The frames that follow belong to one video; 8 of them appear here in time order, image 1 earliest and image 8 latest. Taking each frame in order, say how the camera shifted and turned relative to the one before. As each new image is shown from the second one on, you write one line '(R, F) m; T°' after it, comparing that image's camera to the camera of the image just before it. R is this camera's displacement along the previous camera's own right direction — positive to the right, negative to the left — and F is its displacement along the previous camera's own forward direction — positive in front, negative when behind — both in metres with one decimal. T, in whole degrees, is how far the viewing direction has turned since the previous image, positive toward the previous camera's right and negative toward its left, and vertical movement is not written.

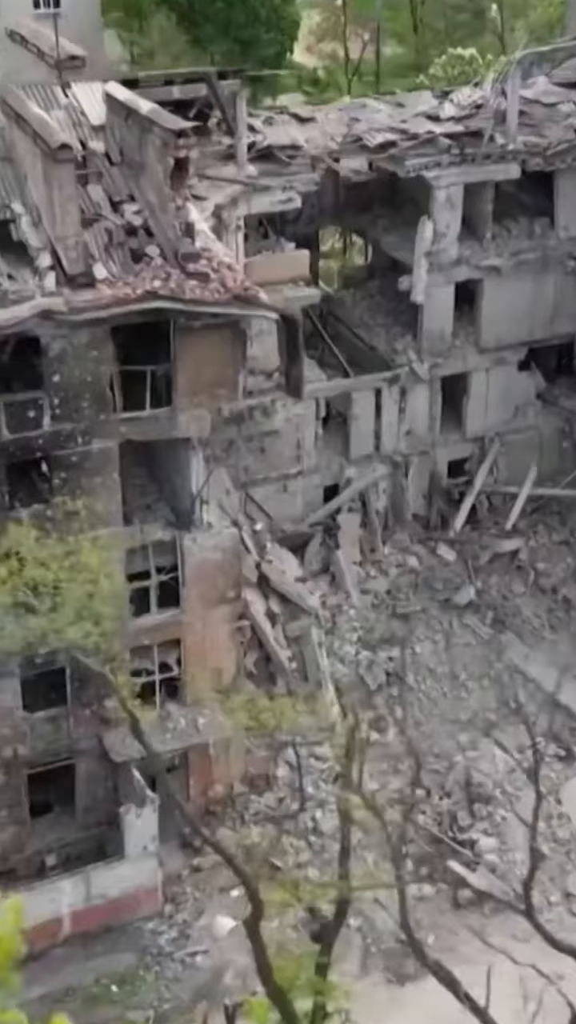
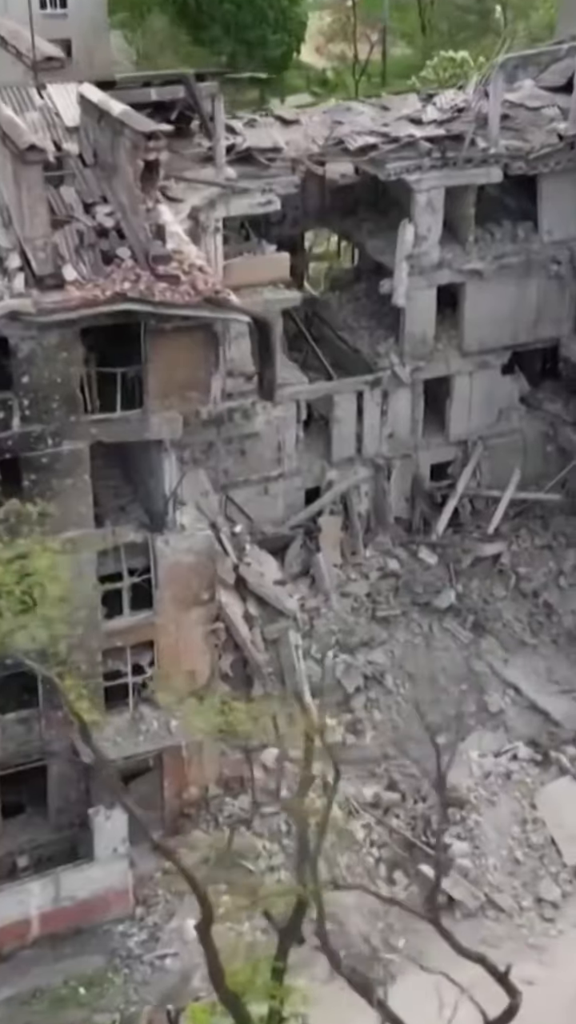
(+0.4, 0.0) m; 0°
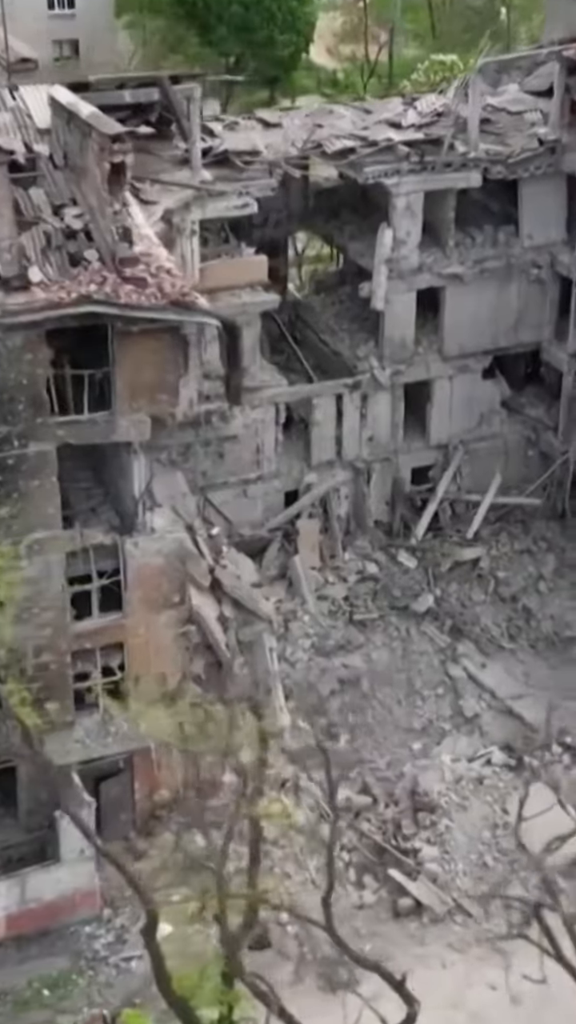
(+0.5, 0.0) m; 0°
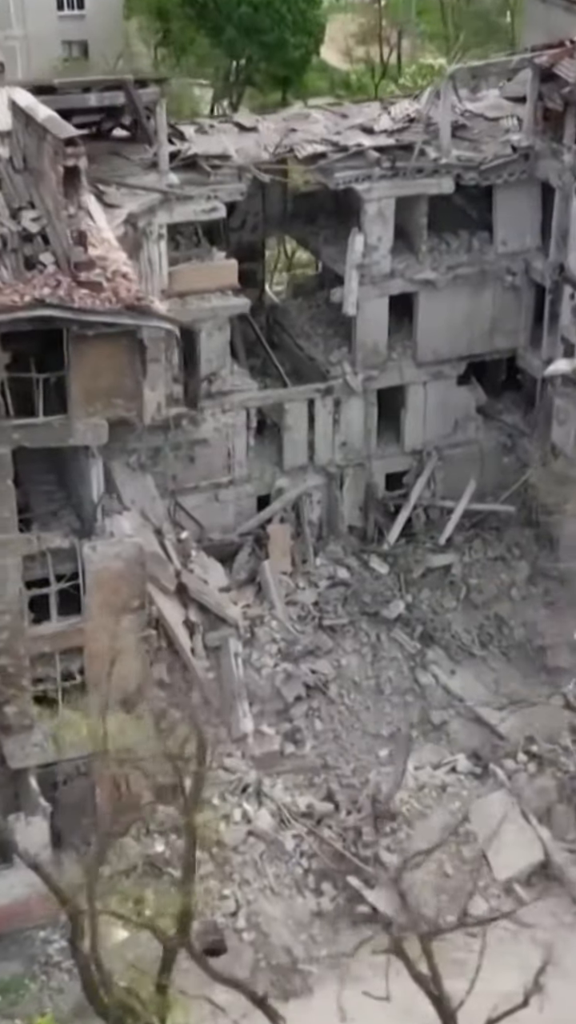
(+0.6, 0.0) m; 0°
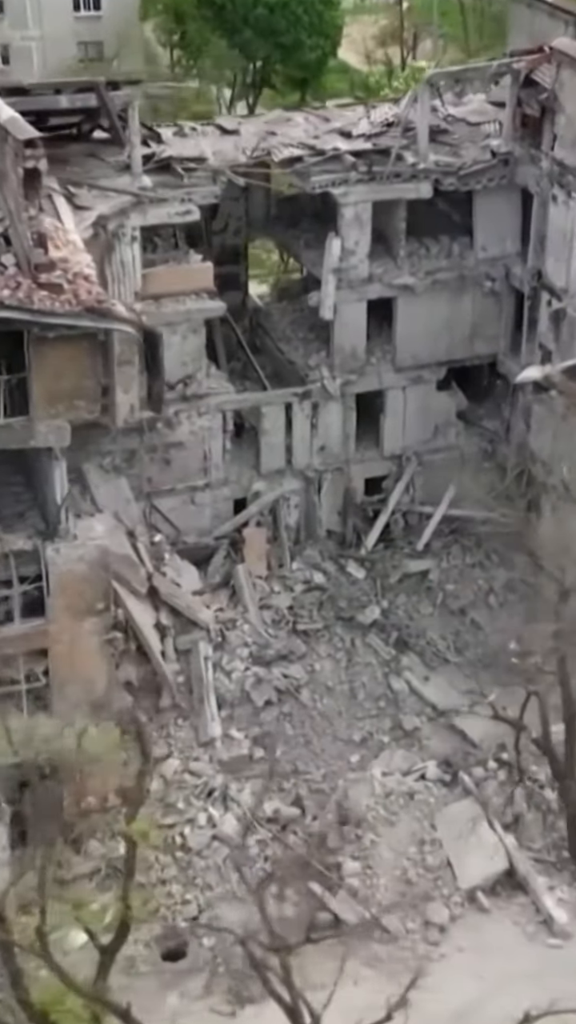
(+0.6, +0.1) m; -1°
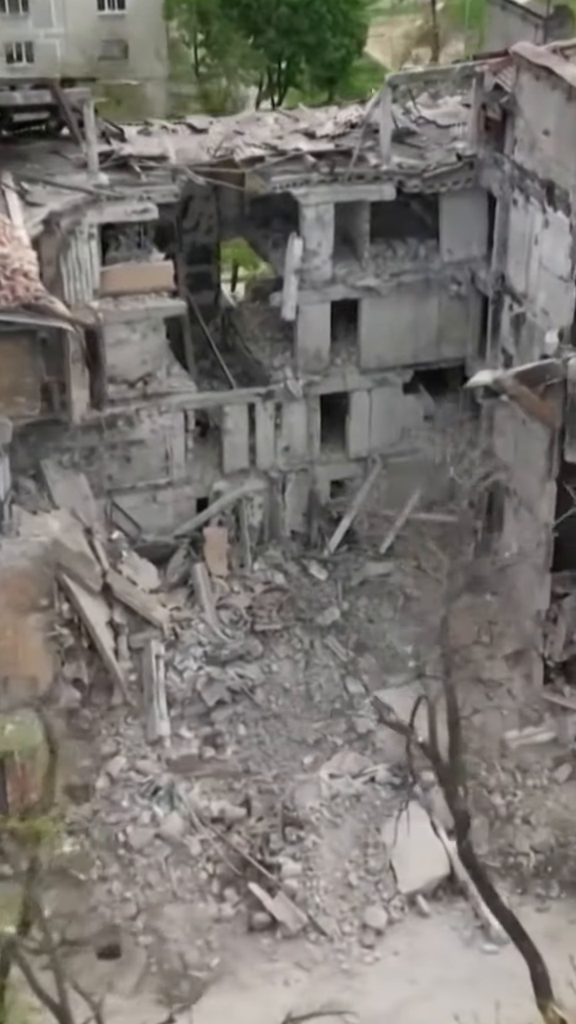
(+1.0, 0.0) m; -1°
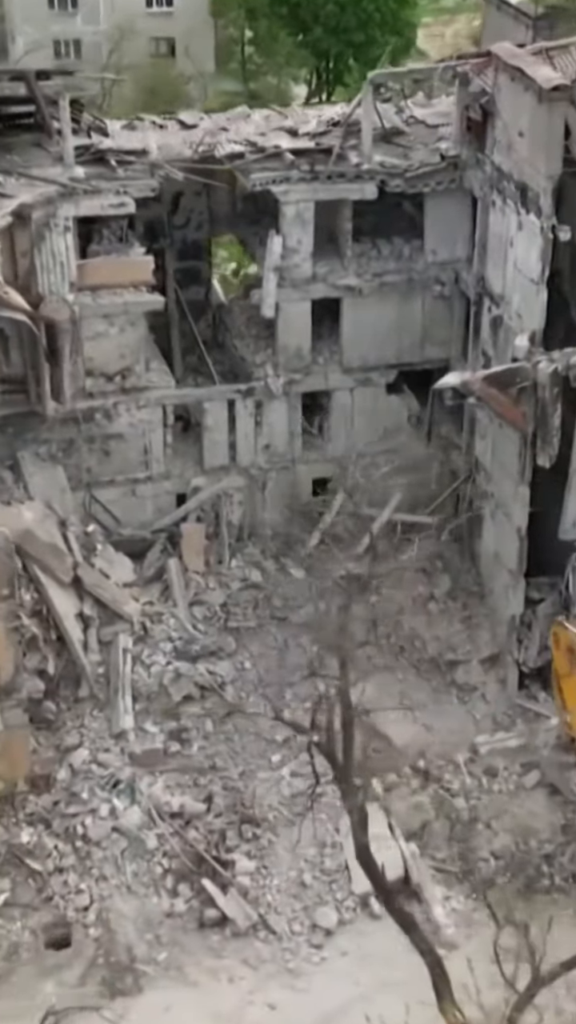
(+1.0, 0.0) m; -2°
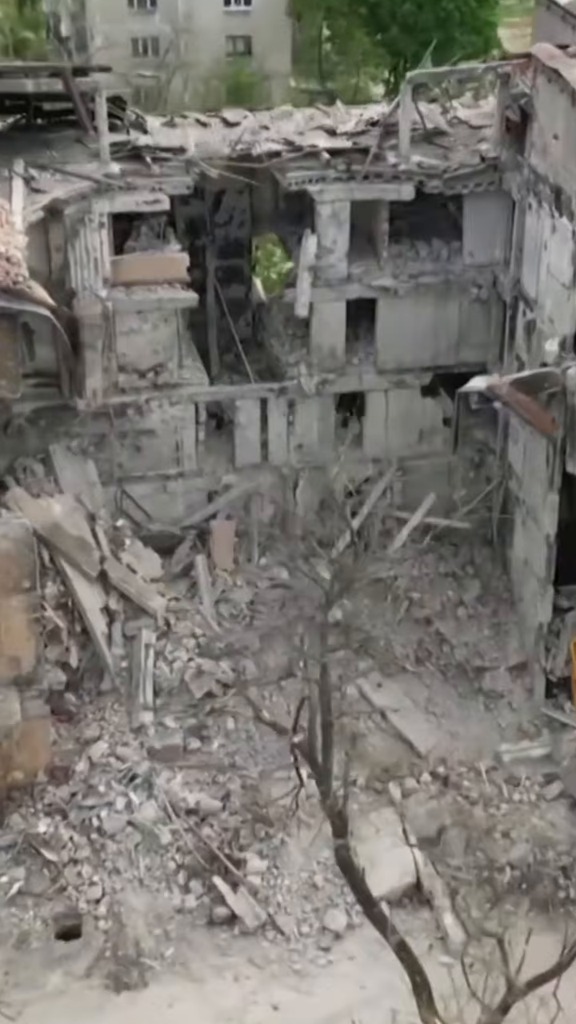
(+0.6, 0.0) m; -3°
